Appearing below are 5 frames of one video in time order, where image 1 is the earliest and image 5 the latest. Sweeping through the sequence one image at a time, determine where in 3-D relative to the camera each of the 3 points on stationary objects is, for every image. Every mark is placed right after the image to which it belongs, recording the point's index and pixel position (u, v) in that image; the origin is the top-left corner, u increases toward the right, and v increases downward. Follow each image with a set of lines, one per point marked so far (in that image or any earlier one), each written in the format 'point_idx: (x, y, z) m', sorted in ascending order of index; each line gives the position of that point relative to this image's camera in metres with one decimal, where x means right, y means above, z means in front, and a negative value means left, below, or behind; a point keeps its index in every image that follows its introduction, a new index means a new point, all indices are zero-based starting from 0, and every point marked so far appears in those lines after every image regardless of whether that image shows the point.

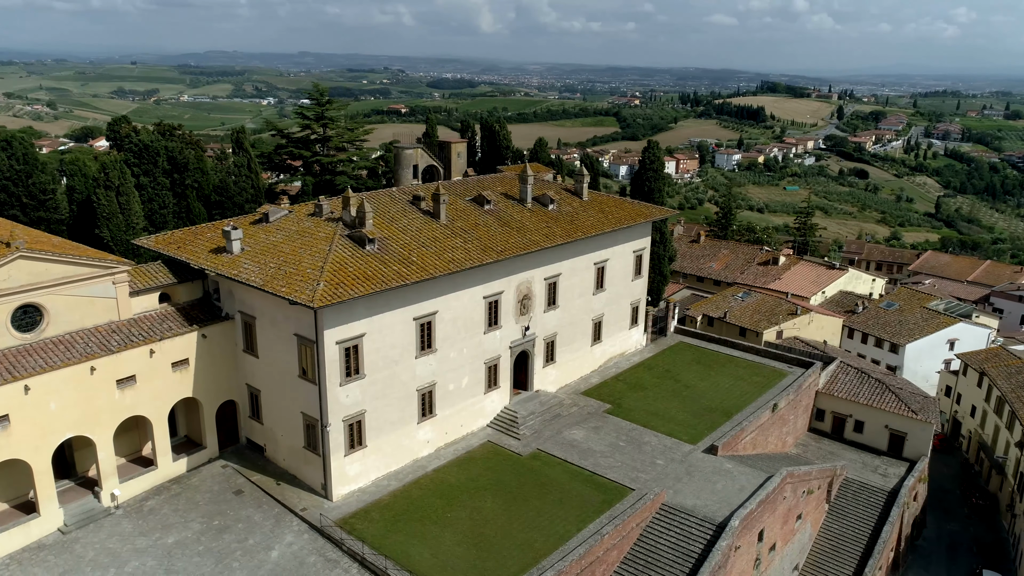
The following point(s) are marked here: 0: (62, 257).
0: (-11.3, +0.8, +19.4) m
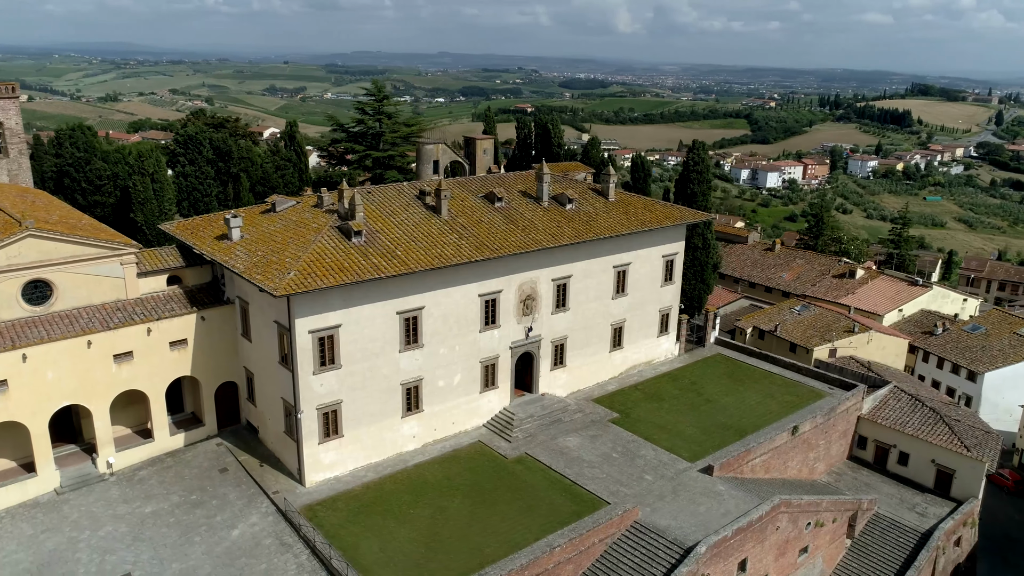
0: (-12.0, +1.4, +20.8) m
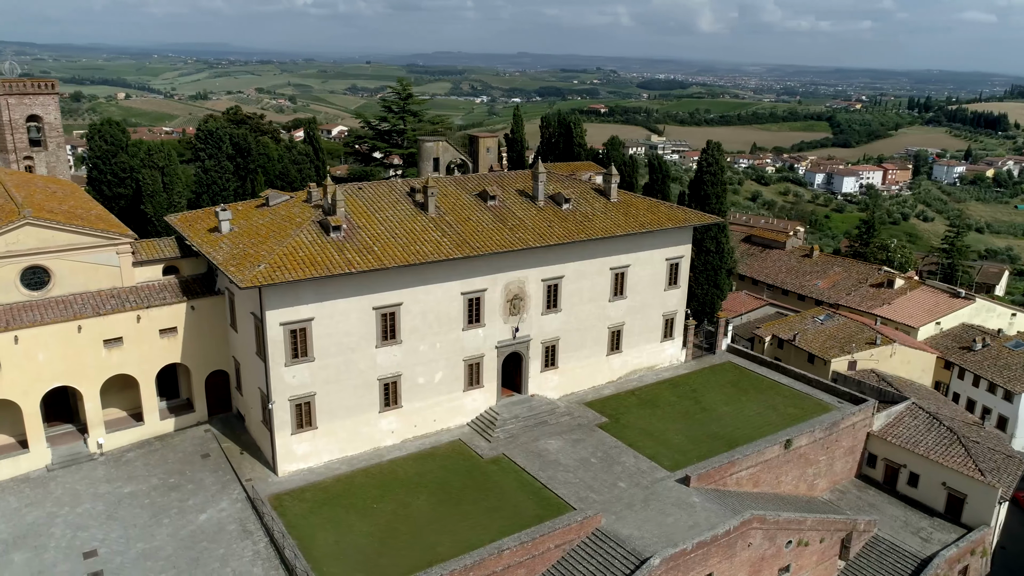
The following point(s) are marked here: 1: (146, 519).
0: (-12.6, +1.7, +21.8) m
1: (-9.5, -6.0, +20.0) m
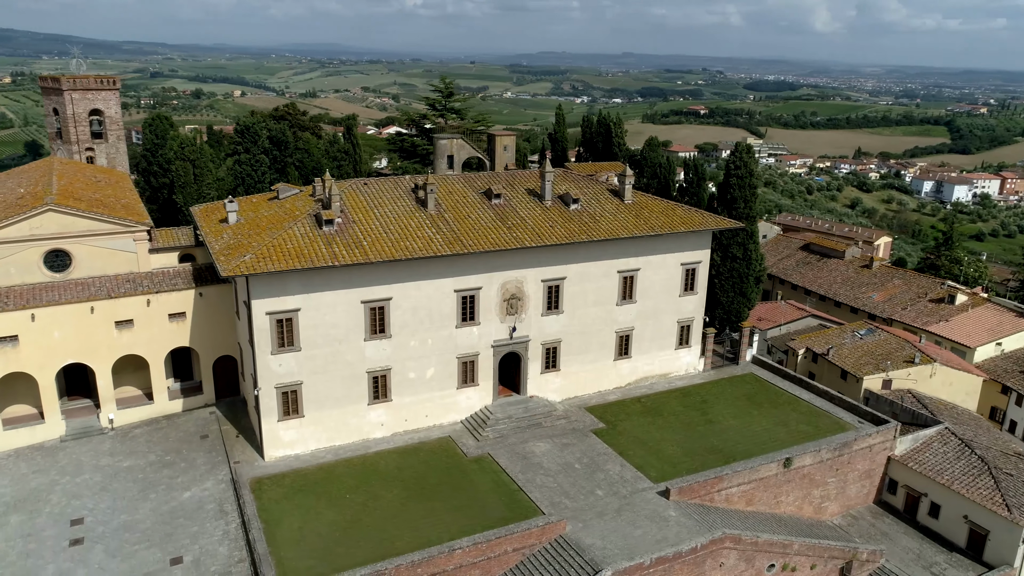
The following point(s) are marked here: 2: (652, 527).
0: (-12.9, +2.3, +23.2) m
1: (-10.3, -5.6, +21.0) m
2: (+3.6, -6.1, +19.6) m
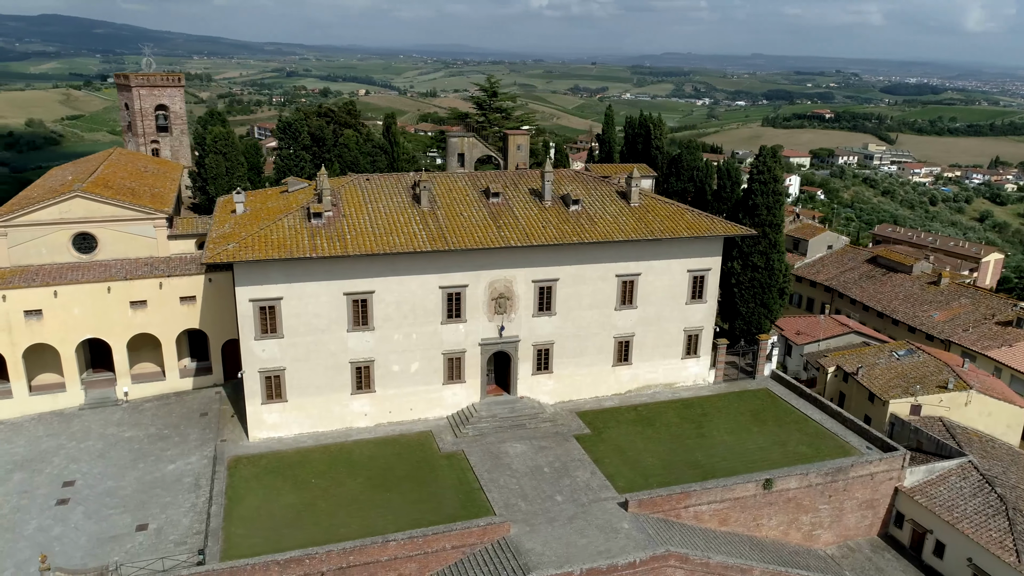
0: (-13.2, +2.9, +25.1) m
1: (-11.3, -5.1, +22.6) m
2: (+2.2, -6.2, +19.1) m
